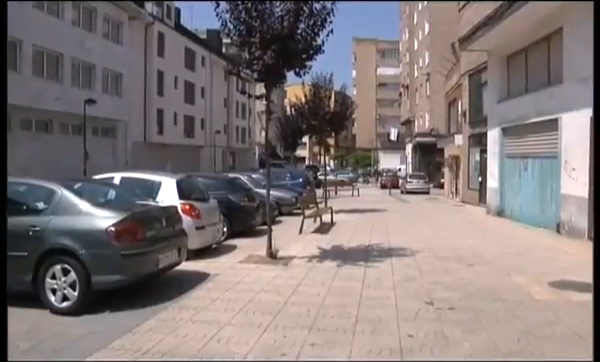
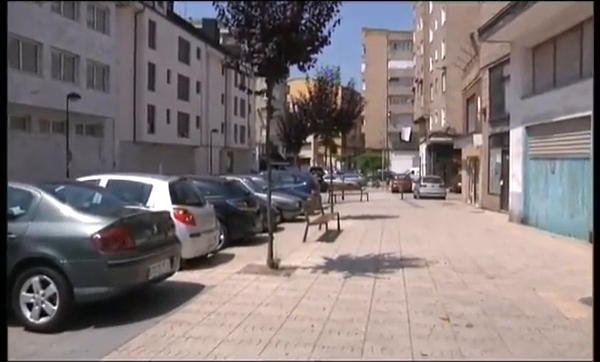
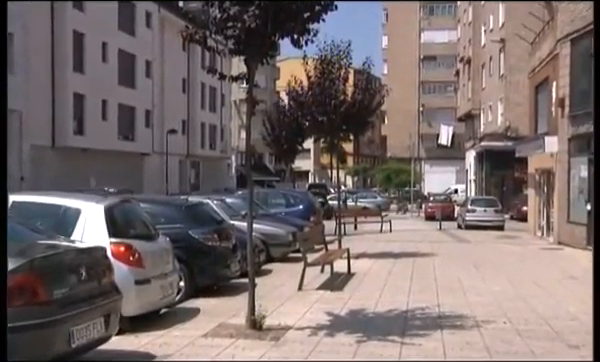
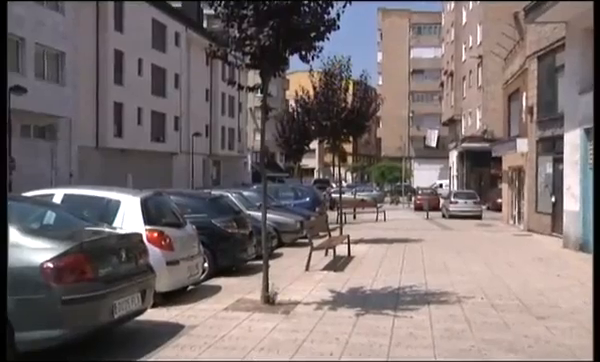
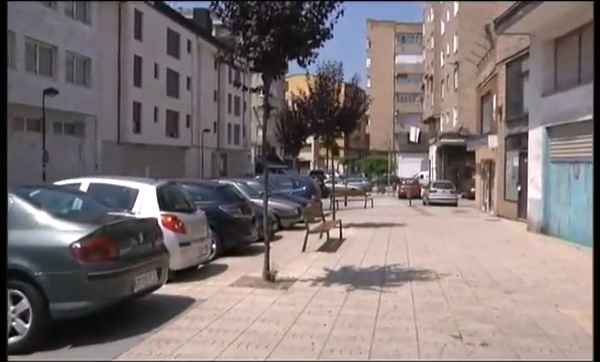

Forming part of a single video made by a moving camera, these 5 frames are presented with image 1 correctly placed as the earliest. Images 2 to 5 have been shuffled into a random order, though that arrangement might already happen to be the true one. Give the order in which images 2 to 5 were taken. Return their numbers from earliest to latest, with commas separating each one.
2, 5, 4, 3
